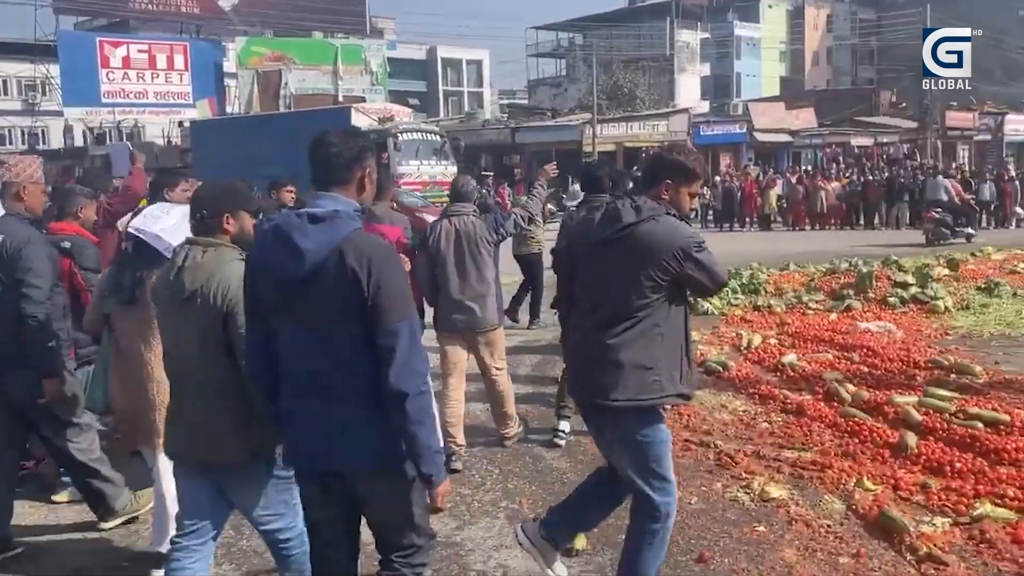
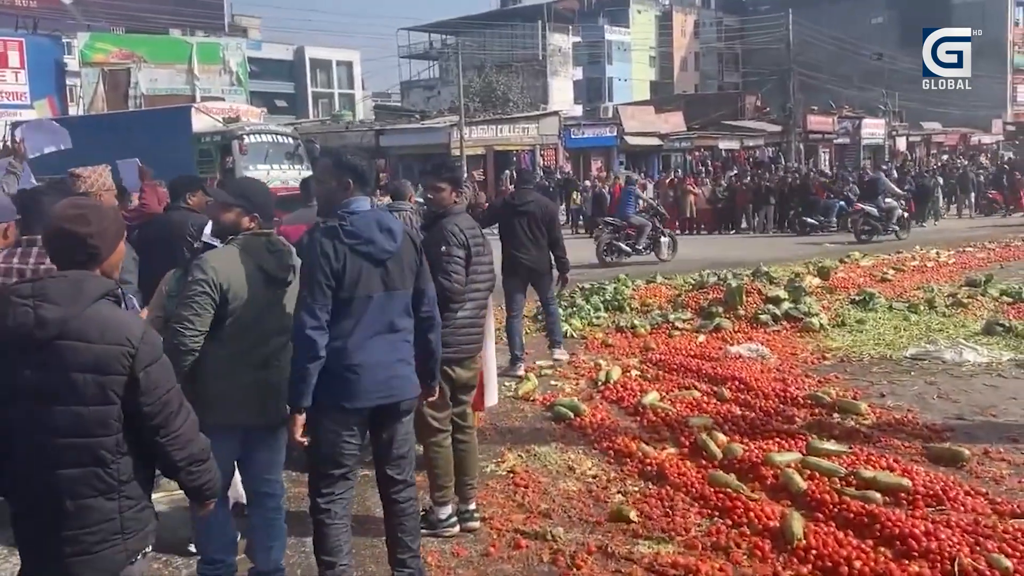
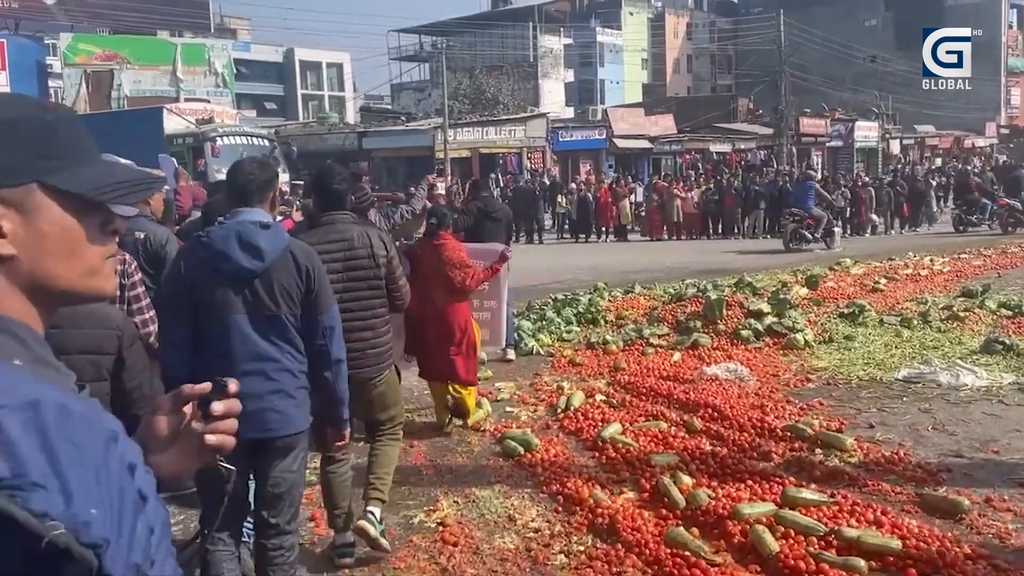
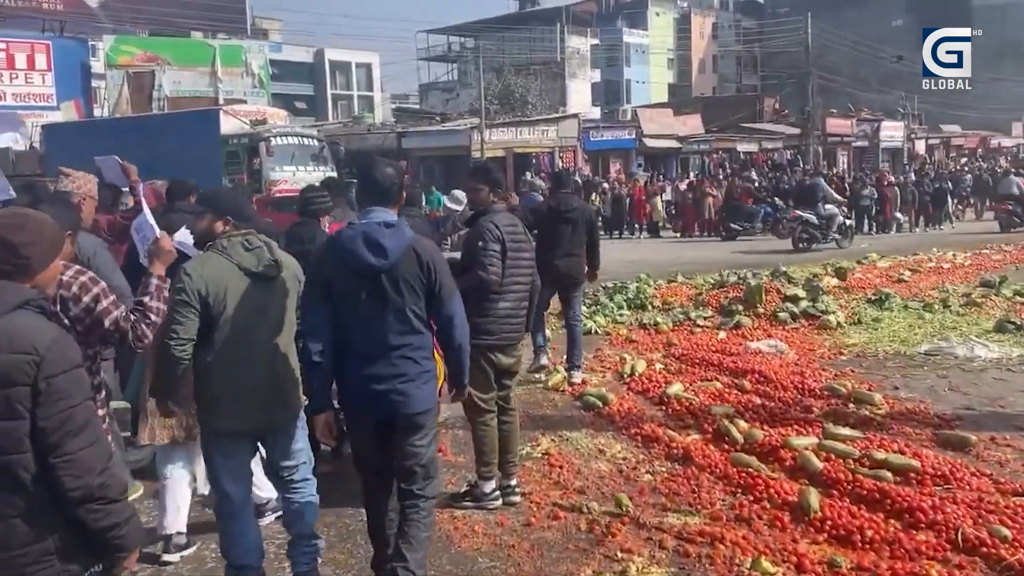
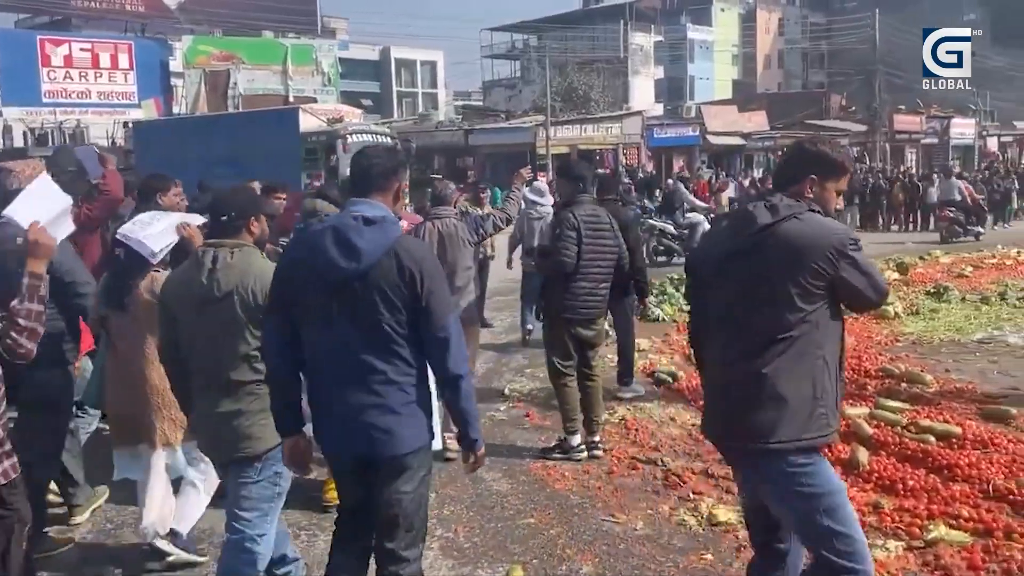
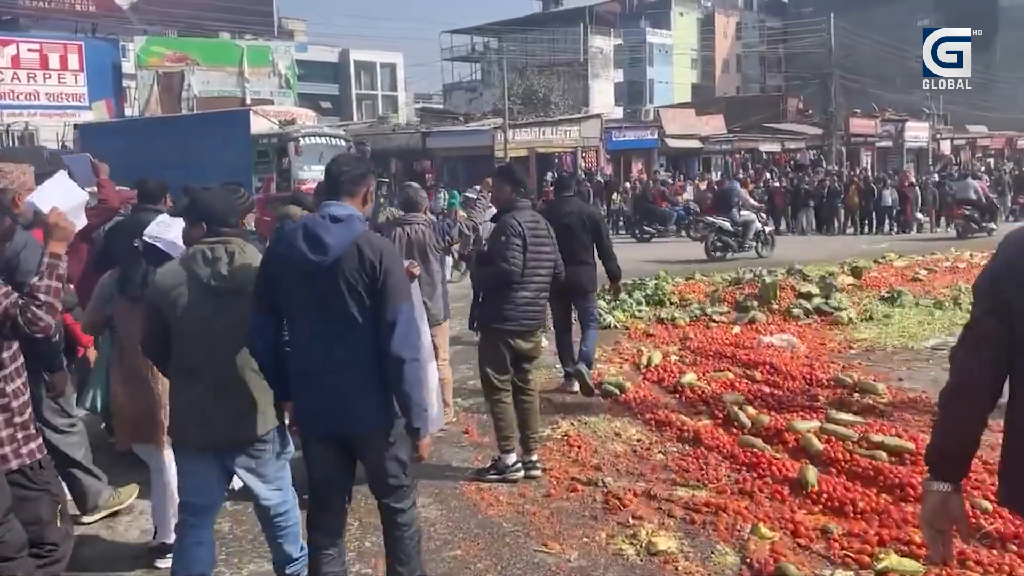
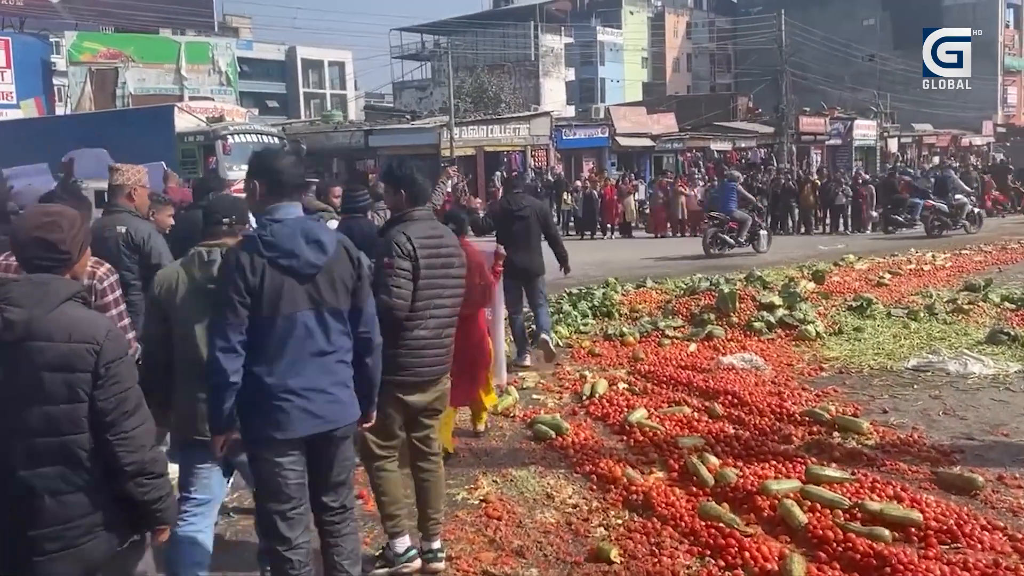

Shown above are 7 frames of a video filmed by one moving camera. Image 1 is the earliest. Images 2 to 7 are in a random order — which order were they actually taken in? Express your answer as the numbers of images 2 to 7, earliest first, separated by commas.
5, 6, 4, 2, 7, 3
